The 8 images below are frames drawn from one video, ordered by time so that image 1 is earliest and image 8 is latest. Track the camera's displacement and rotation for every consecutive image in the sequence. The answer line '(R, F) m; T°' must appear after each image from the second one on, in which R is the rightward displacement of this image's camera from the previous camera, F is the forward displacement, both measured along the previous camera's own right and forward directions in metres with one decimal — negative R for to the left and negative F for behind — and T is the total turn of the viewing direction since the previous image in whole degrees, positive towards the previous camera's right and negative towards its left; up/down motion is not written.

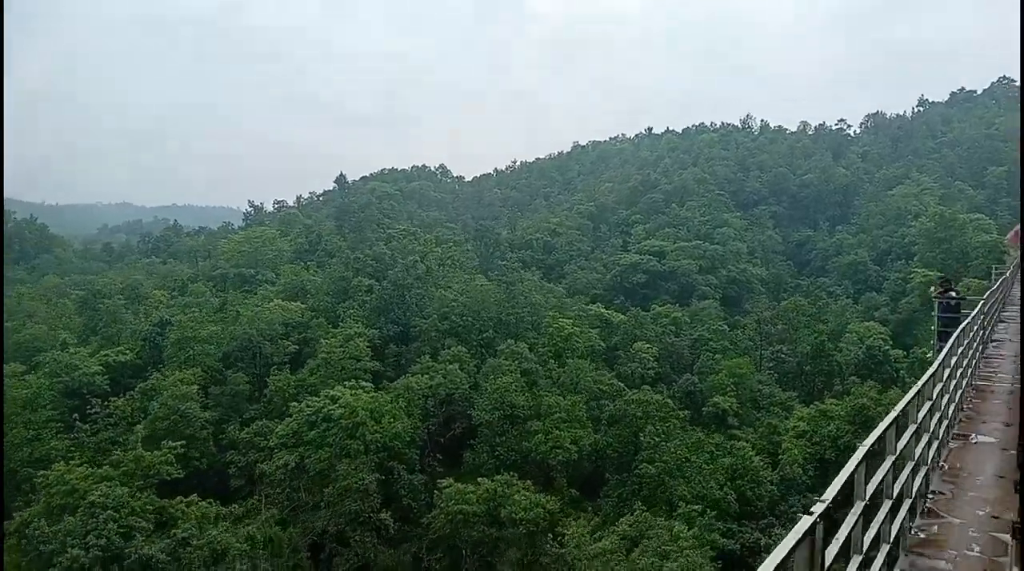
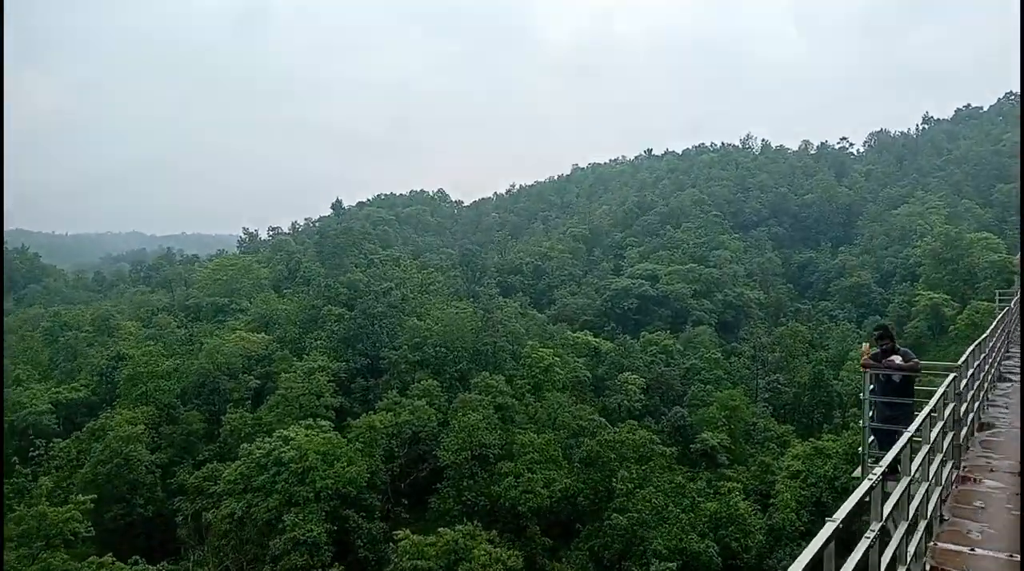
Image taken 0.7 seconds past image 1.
(+1.0, +1.7) m; -1°
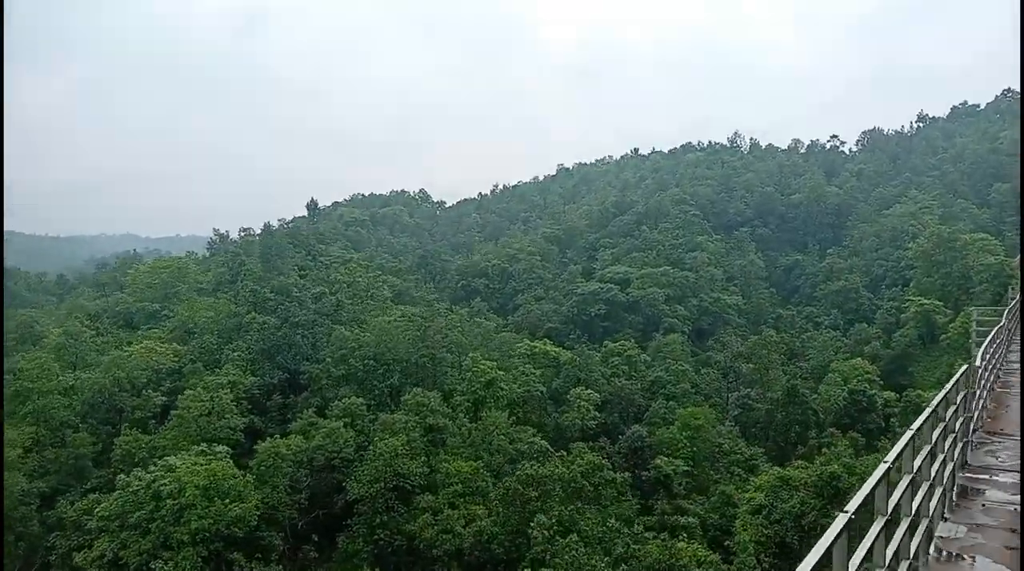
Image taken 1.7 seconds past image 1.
(+1.7, +2.8) m; 0°
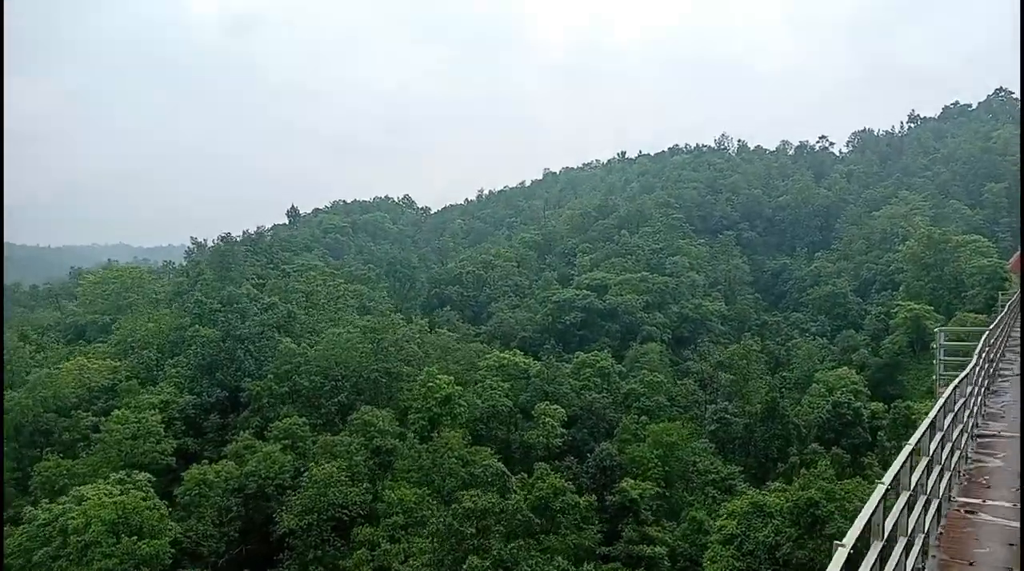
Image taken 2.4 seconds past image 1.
(+1.0, +1.6) m; 0°
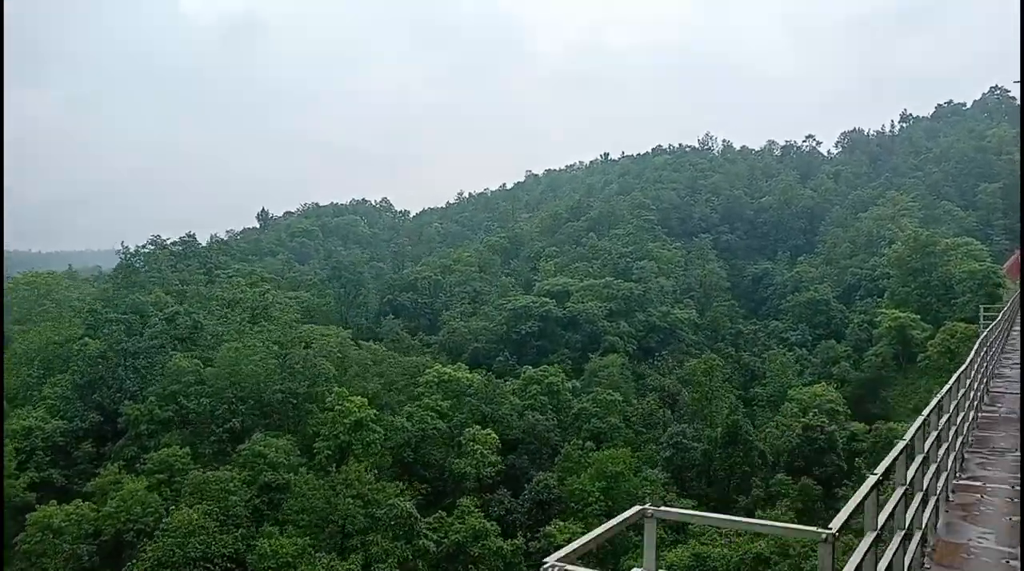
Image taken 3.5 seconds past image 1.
(+1.7, +2.8) m; 0°
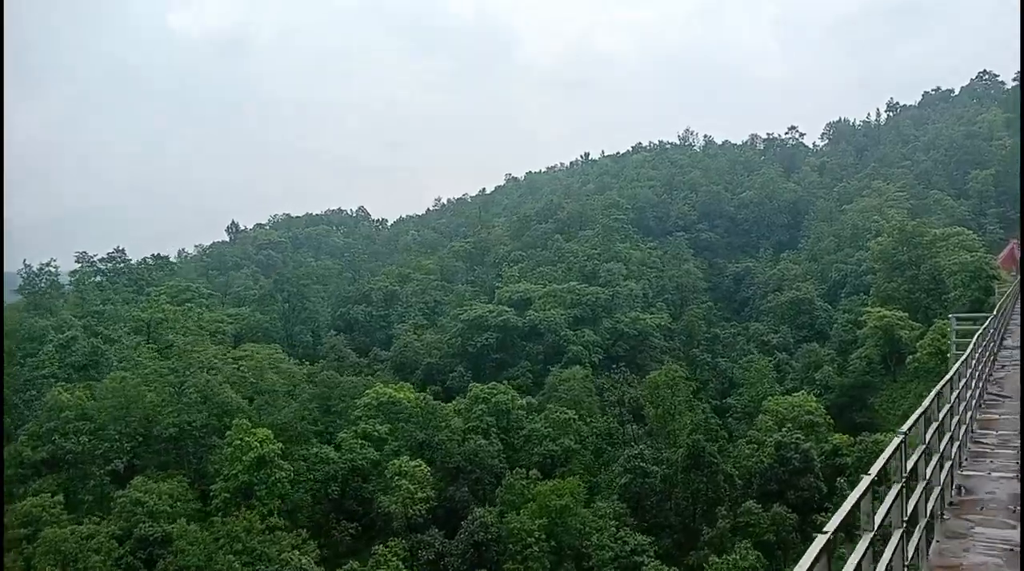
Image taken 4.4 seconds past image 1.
(+1.4, +2.4) m; 0°
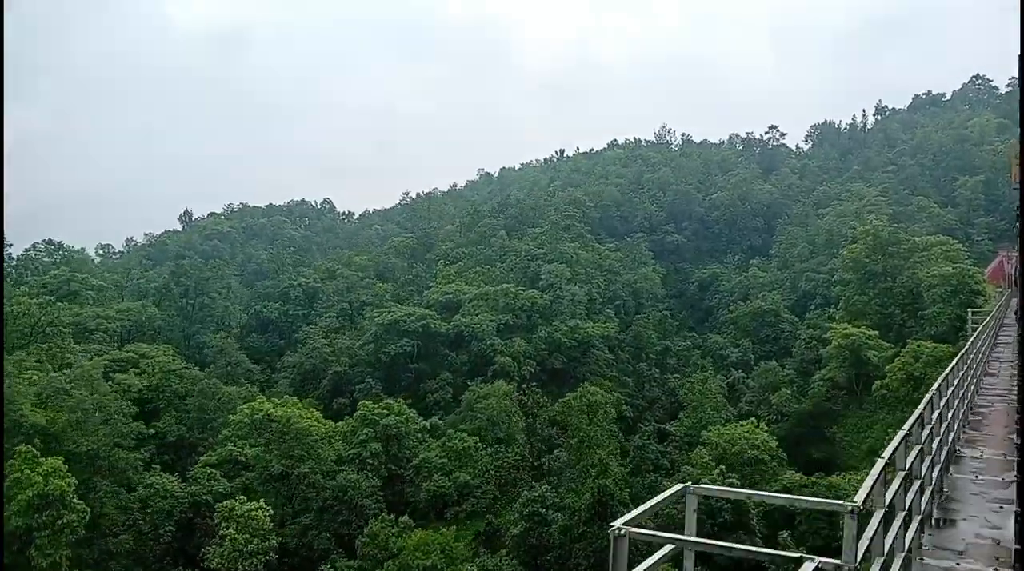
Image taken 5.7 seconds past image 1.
(+2.0, +3.4) m; +1°
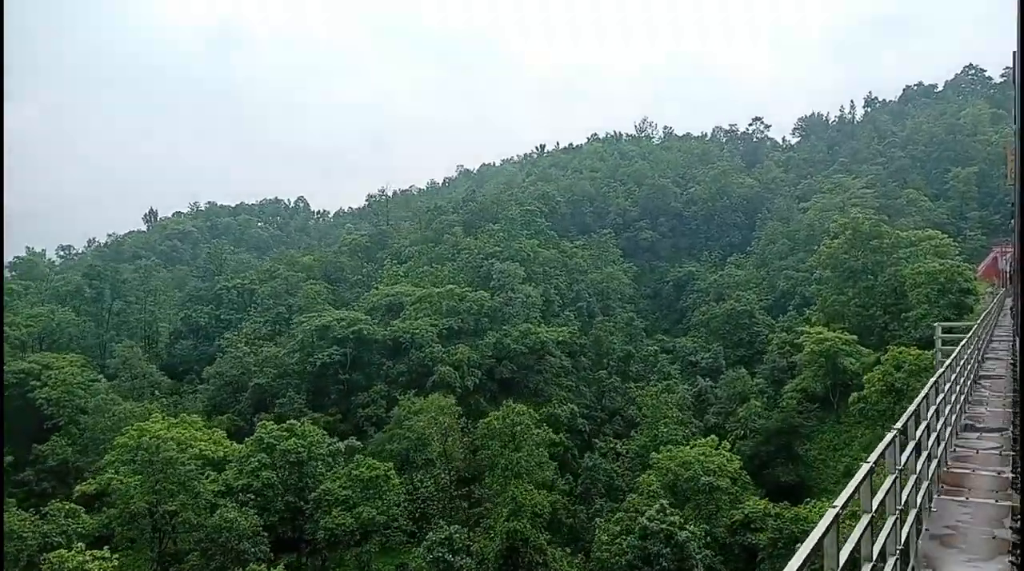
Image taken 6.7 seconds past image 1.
(+1.4, +2.5) m; 0°
